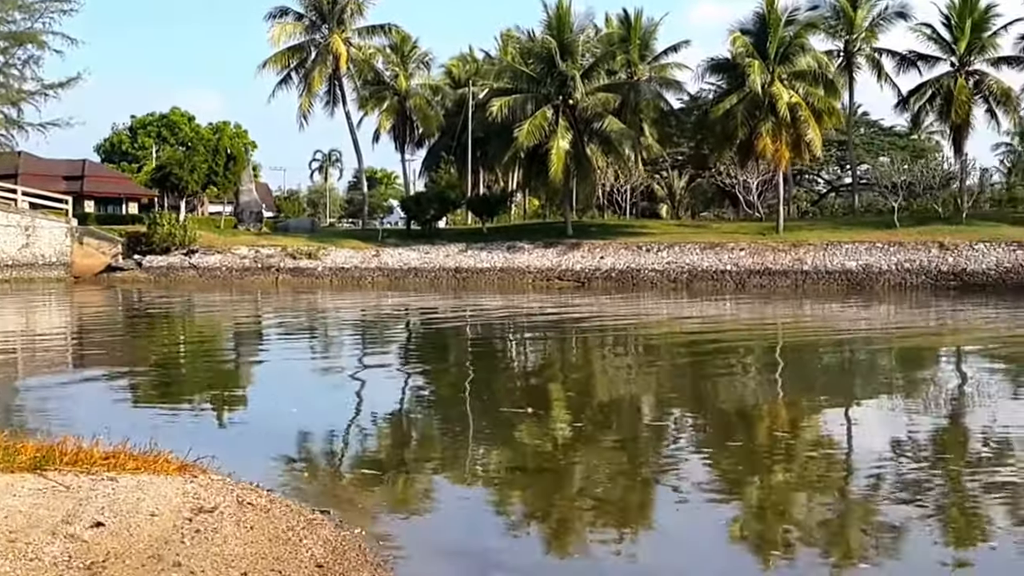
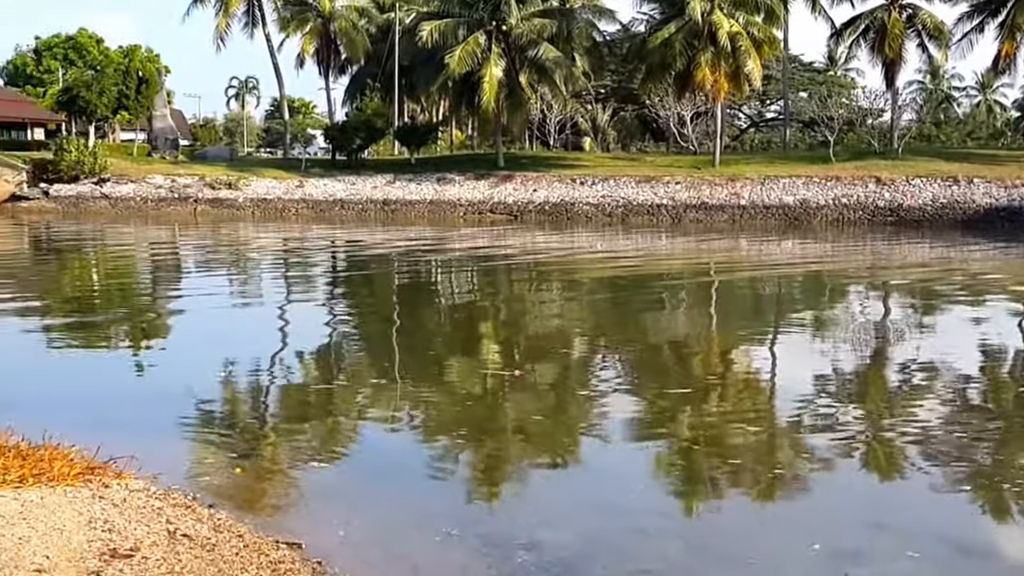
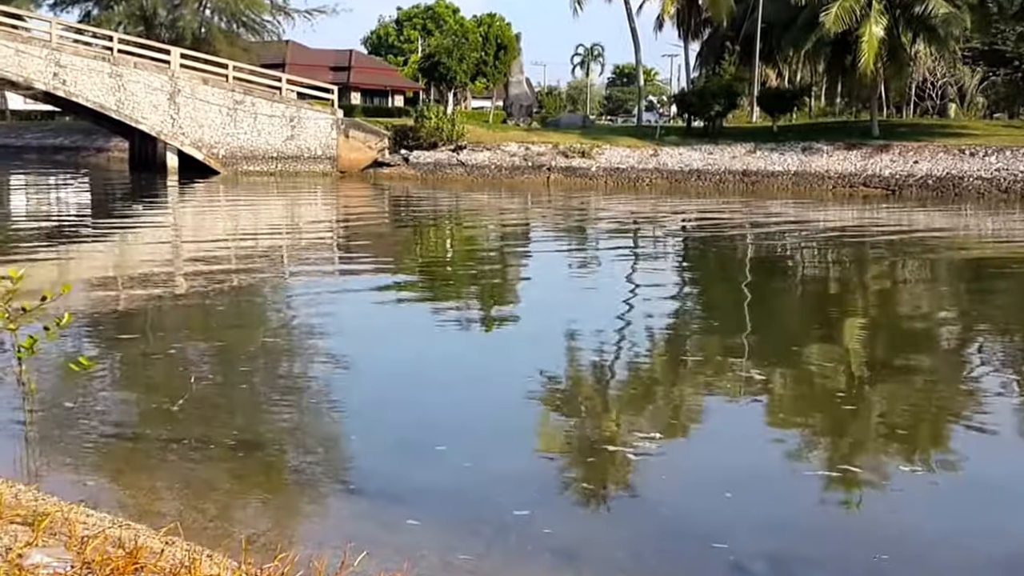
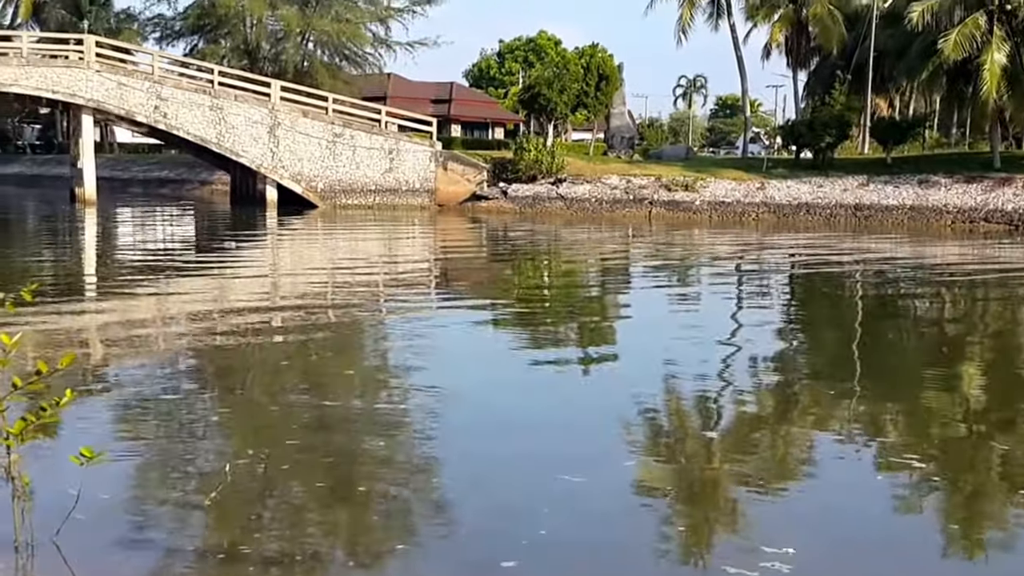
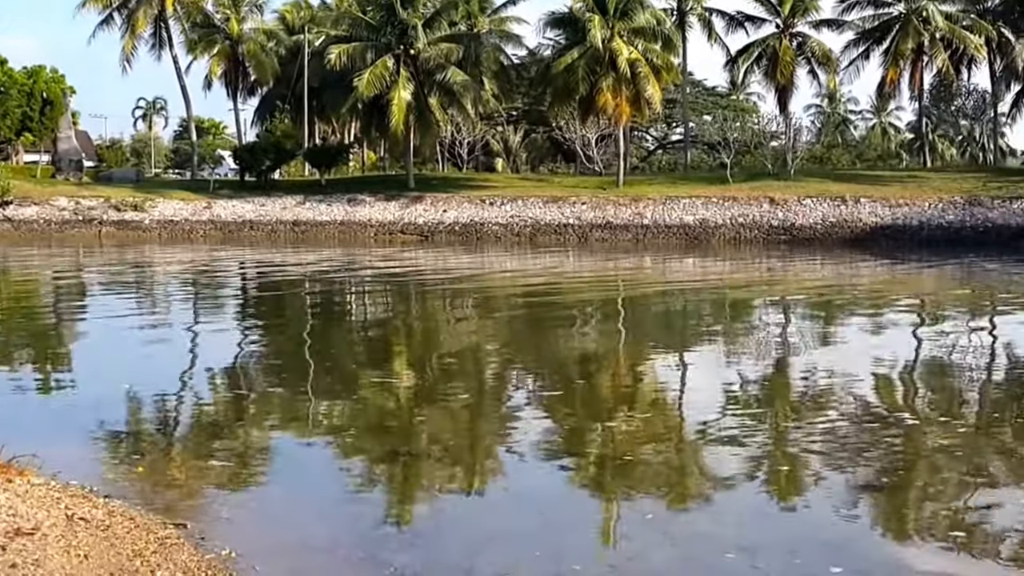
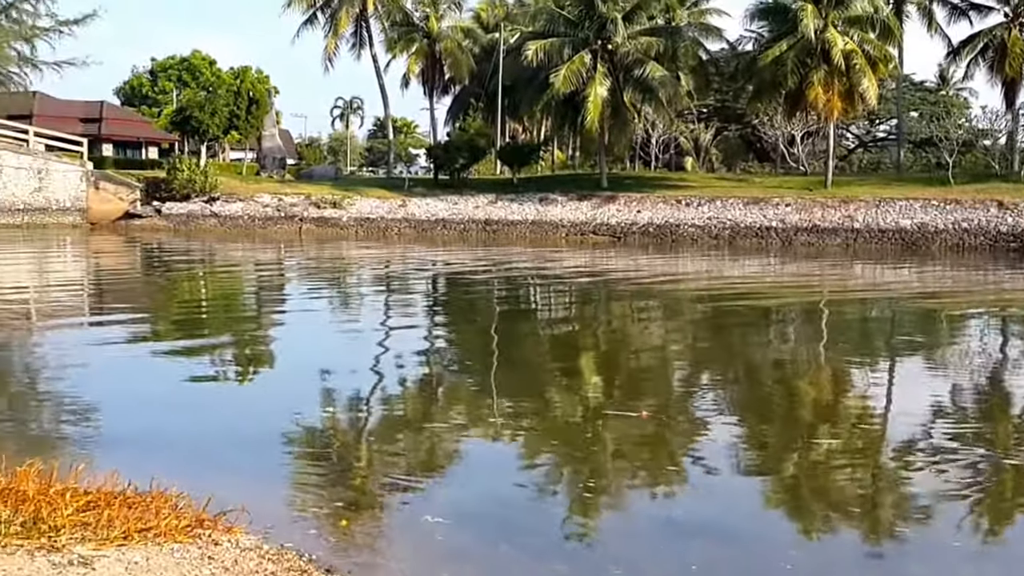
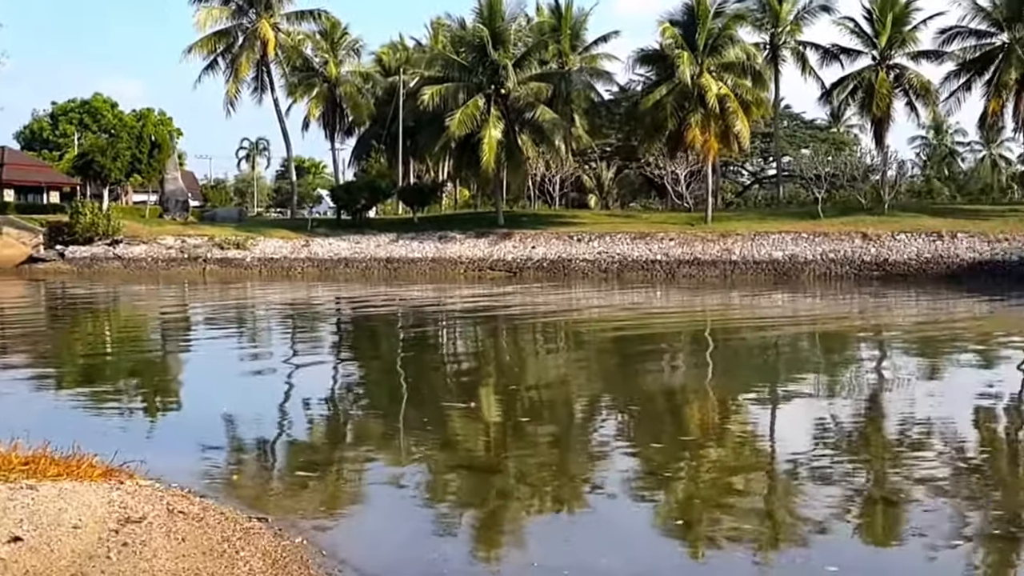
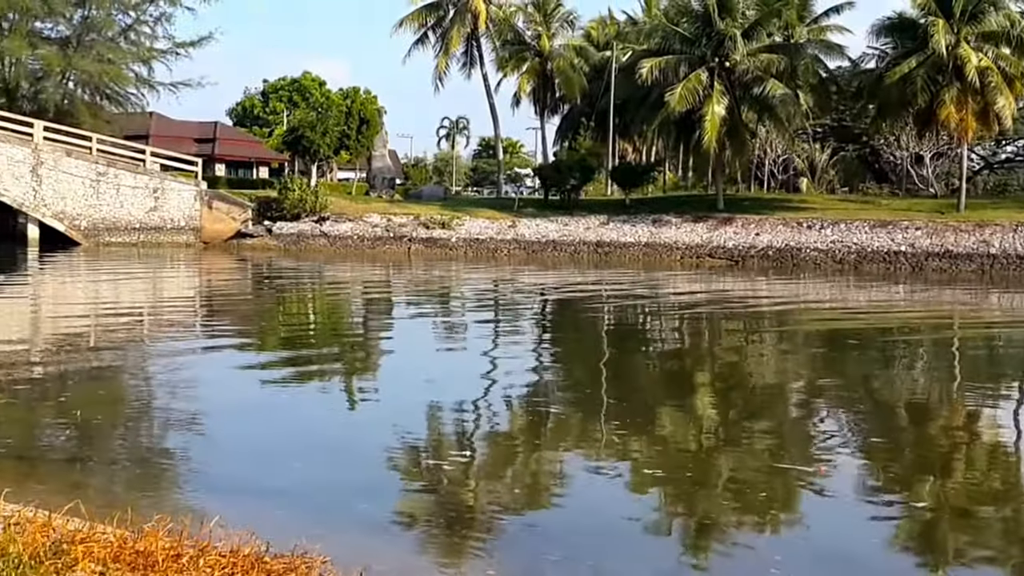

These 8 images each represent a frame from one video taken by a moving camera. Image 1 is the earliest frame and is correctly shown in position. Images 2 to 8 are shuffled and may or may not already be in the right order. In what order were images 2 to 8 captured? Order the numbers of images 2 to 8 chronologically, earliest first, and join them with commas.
7, 5, 2, 6, 8, 3, 4
